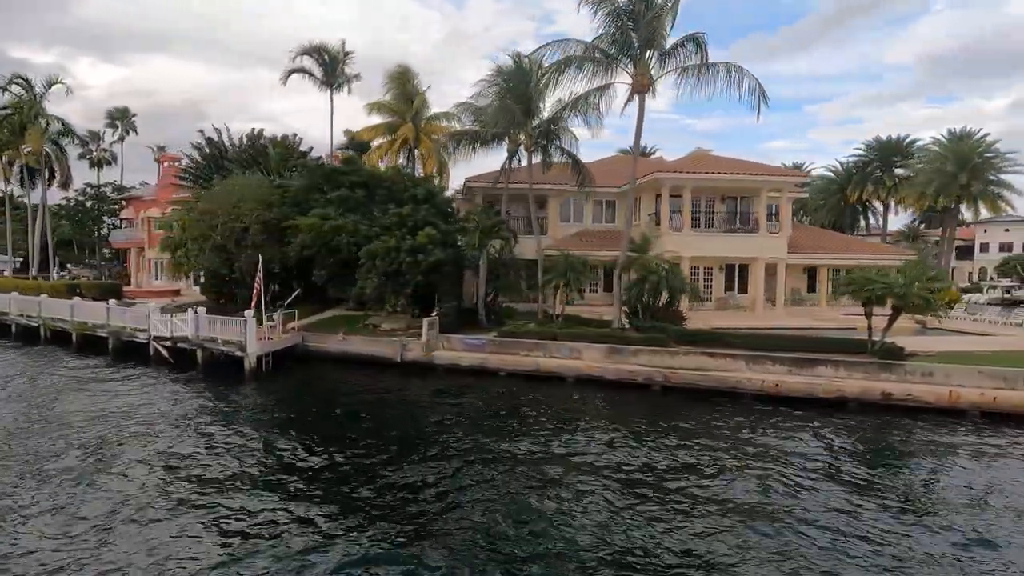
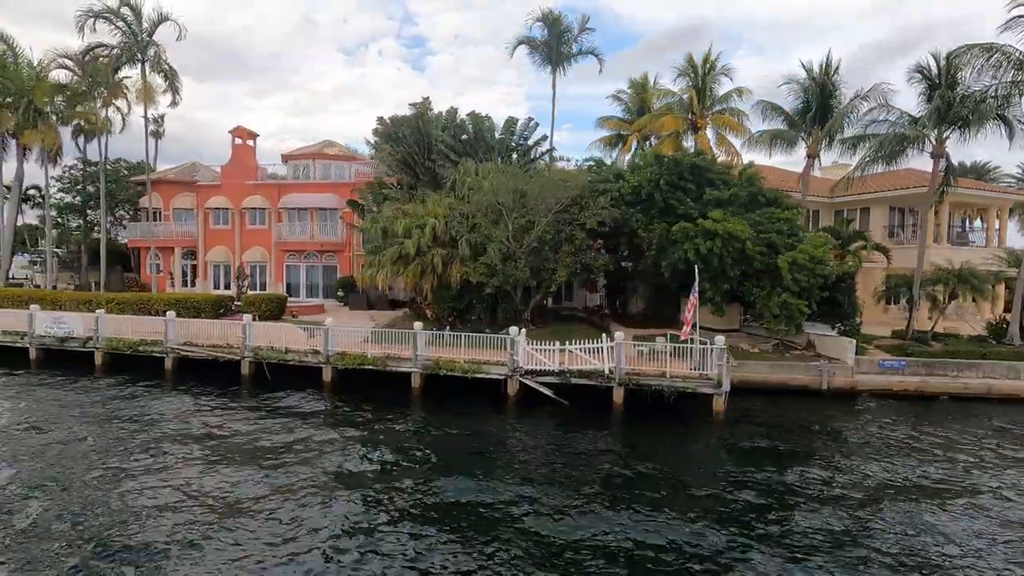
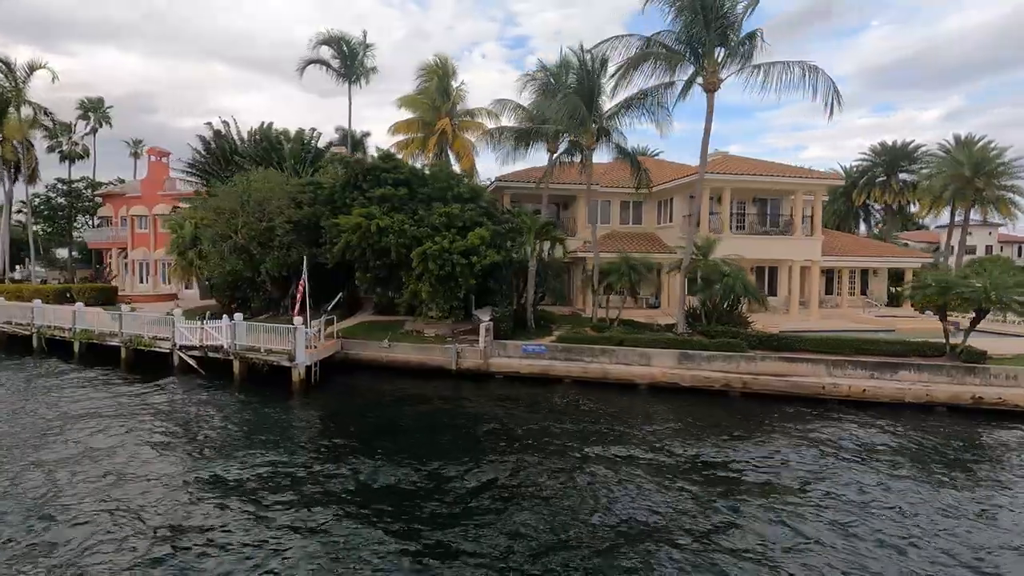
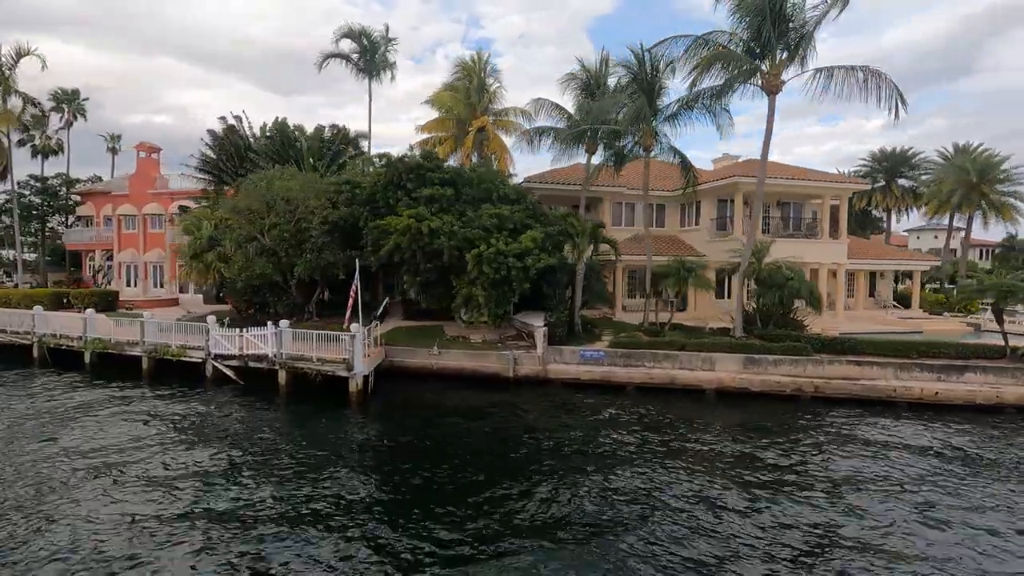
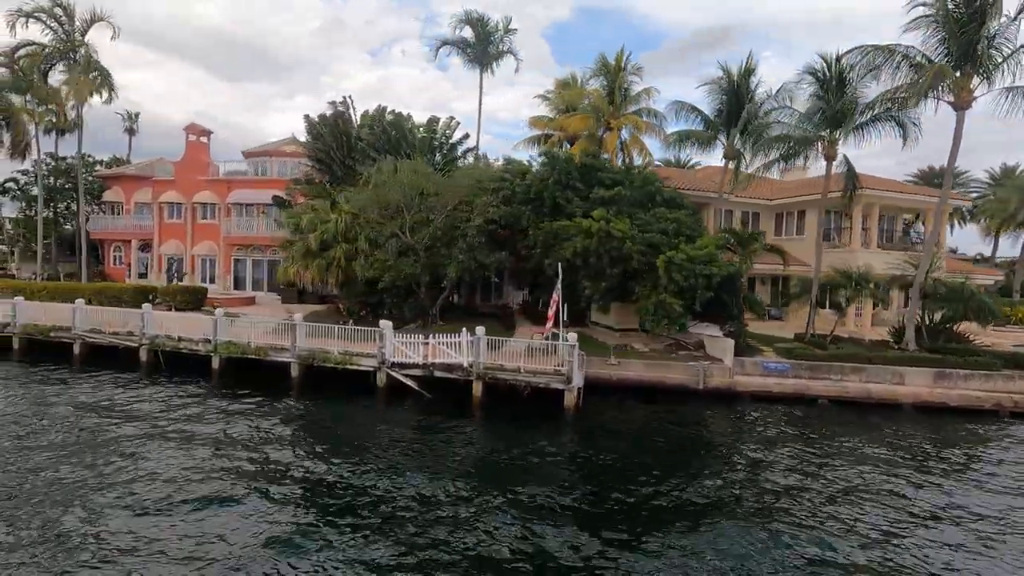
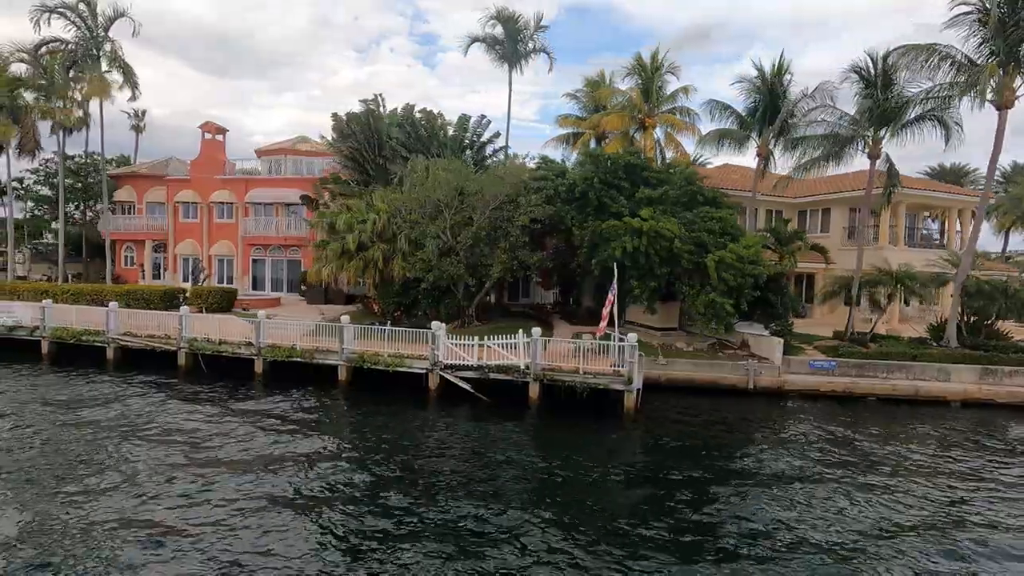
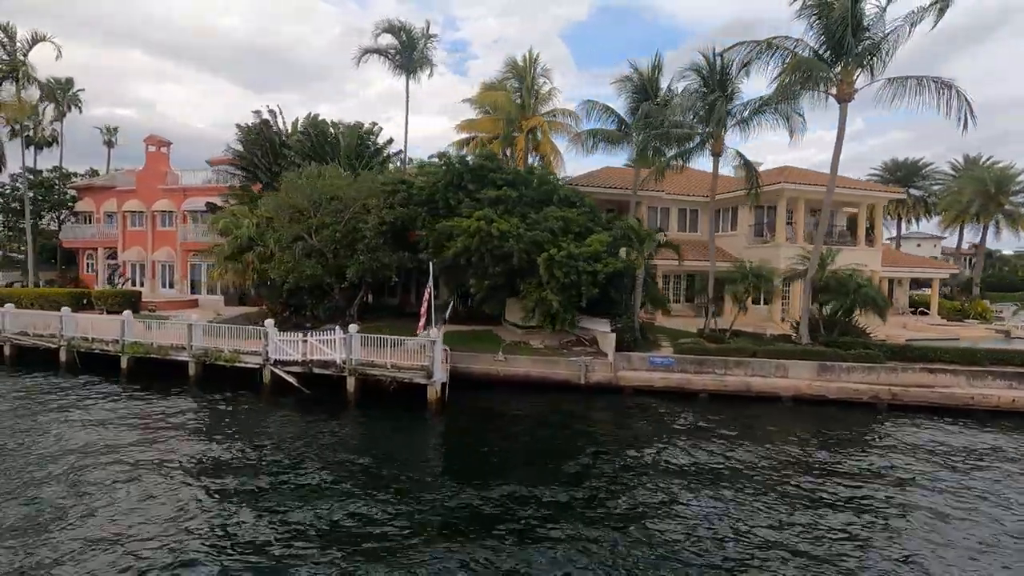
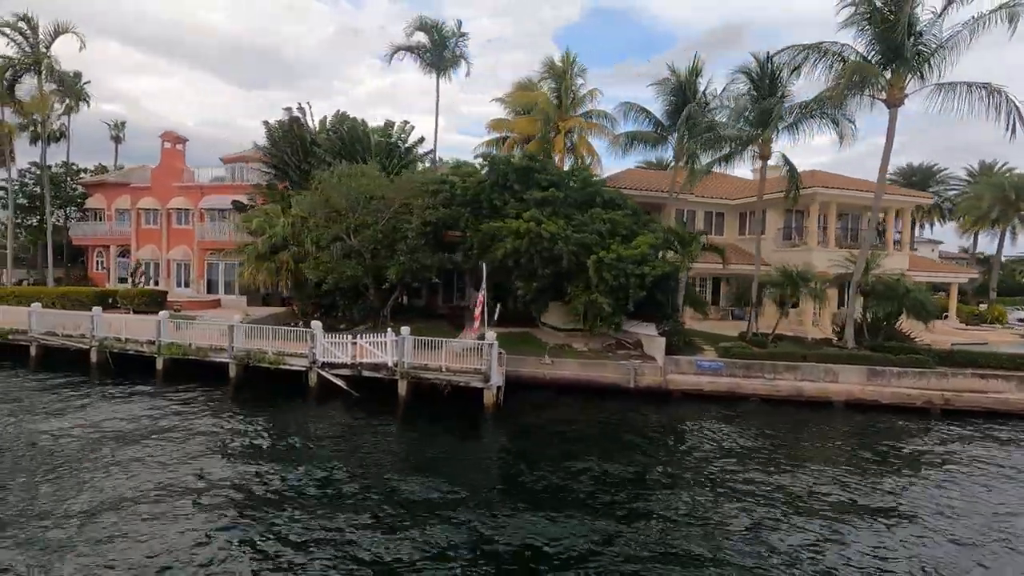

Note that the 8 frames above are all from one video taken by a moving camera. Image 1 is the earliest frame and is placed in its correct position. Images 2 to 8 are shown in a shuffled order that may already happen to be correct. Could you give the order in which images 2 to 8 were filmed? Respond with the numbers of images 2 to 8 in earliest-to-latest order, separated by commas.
3, 4, 7, 8, 5, 6, 2
